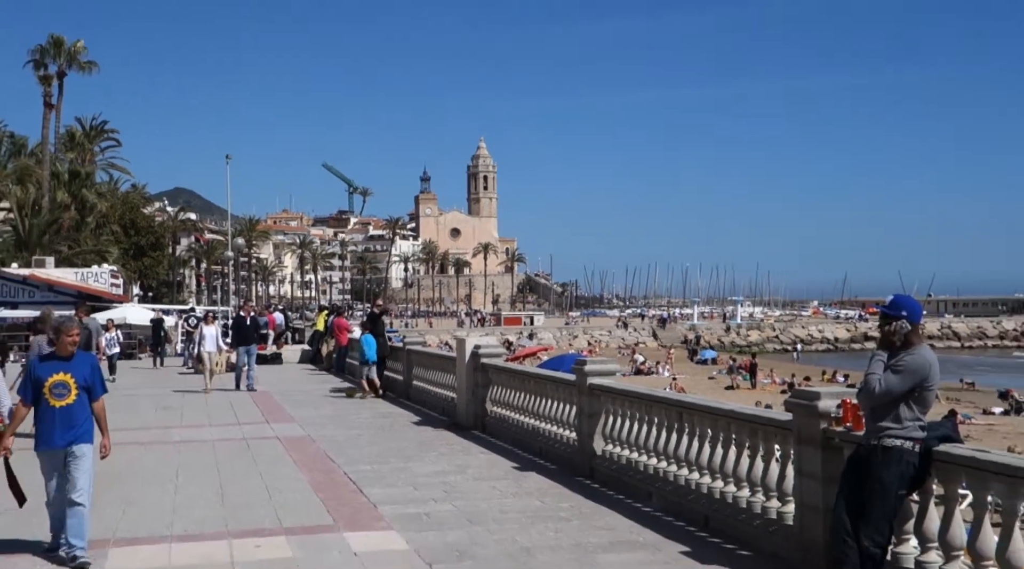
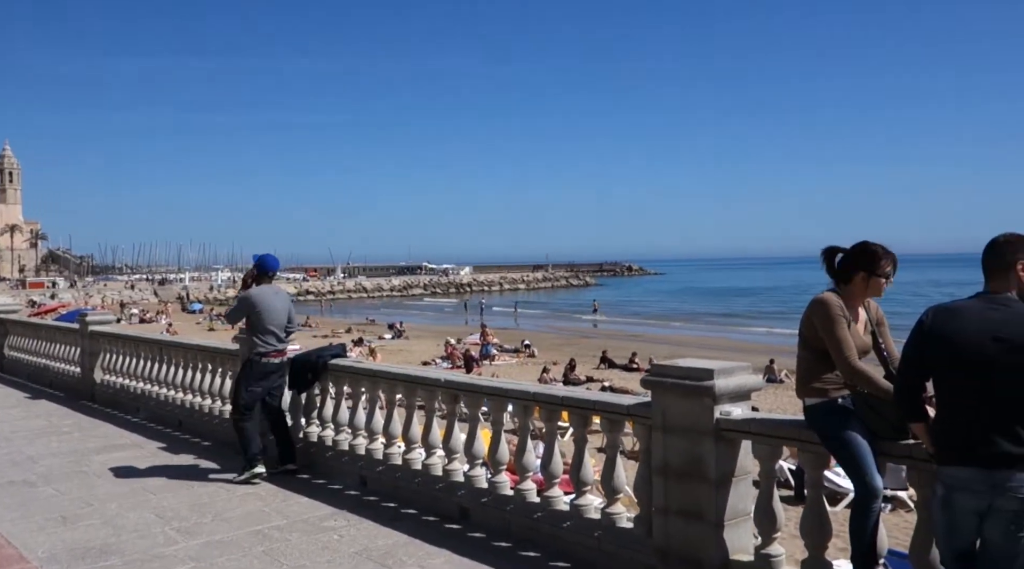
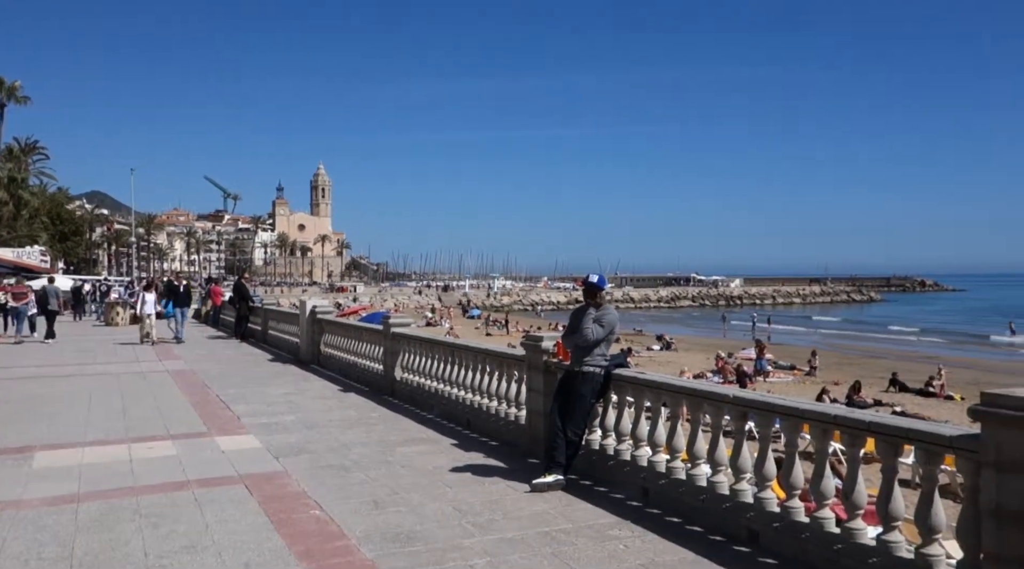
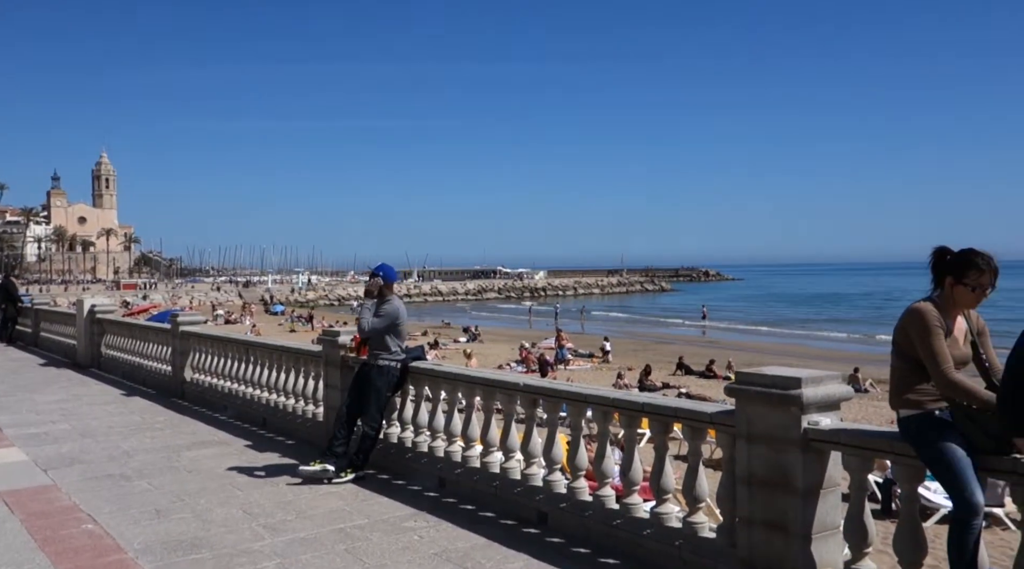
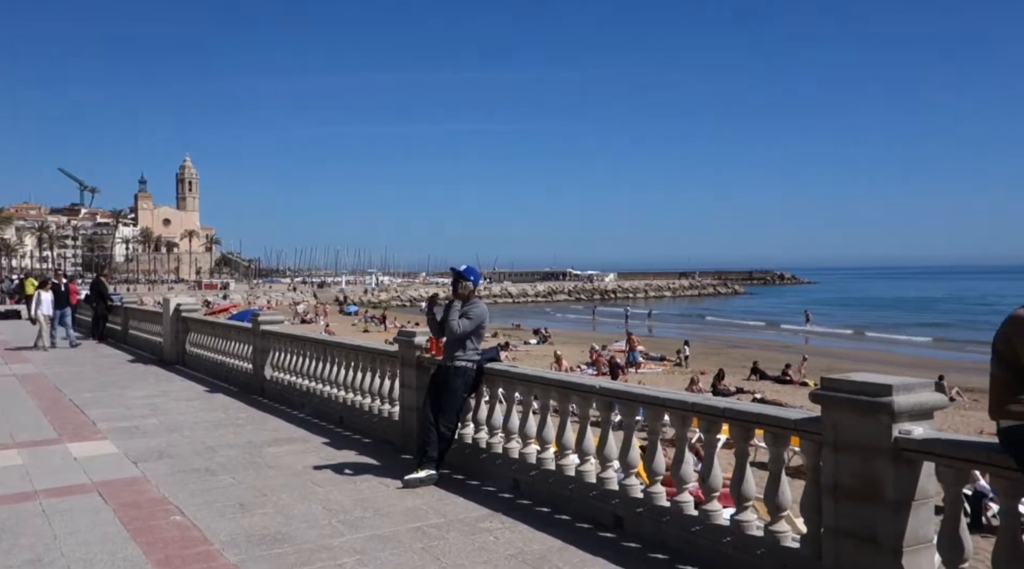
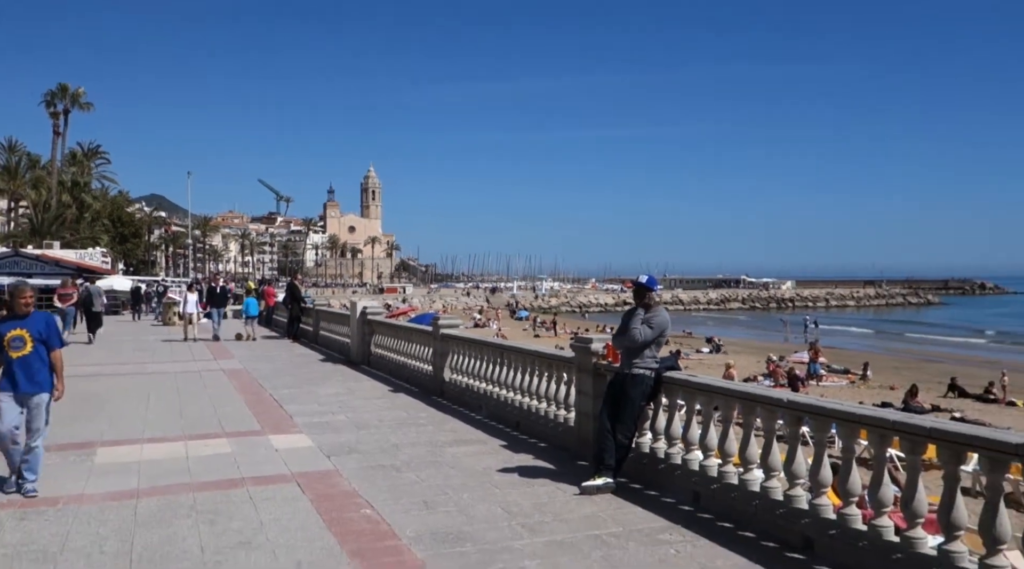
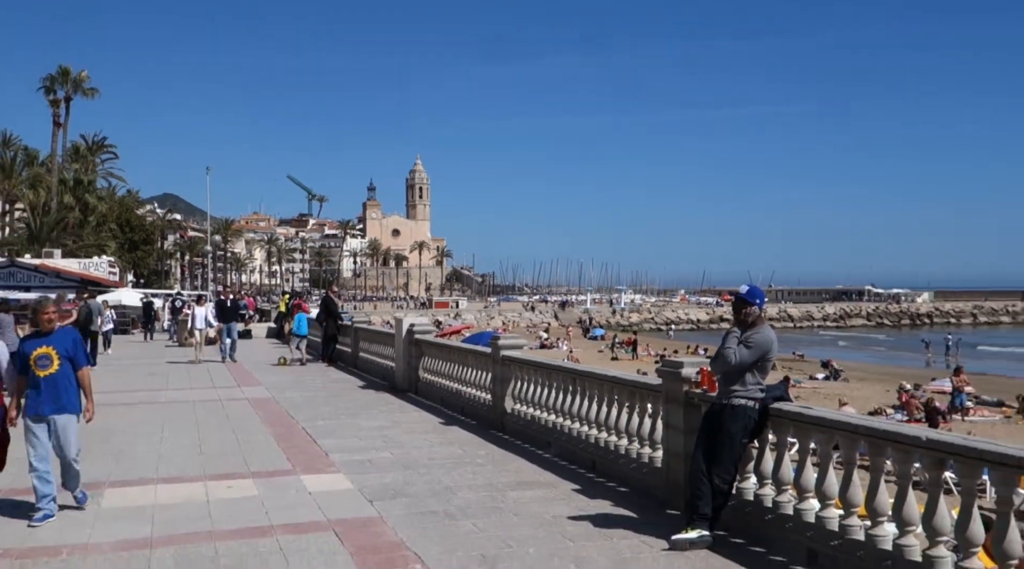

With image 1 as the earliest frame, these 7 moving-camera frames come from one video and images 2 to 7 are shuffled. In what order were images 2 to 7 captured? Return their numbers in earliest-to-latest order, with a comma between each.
7, 6, 3, 5, 4, 2
